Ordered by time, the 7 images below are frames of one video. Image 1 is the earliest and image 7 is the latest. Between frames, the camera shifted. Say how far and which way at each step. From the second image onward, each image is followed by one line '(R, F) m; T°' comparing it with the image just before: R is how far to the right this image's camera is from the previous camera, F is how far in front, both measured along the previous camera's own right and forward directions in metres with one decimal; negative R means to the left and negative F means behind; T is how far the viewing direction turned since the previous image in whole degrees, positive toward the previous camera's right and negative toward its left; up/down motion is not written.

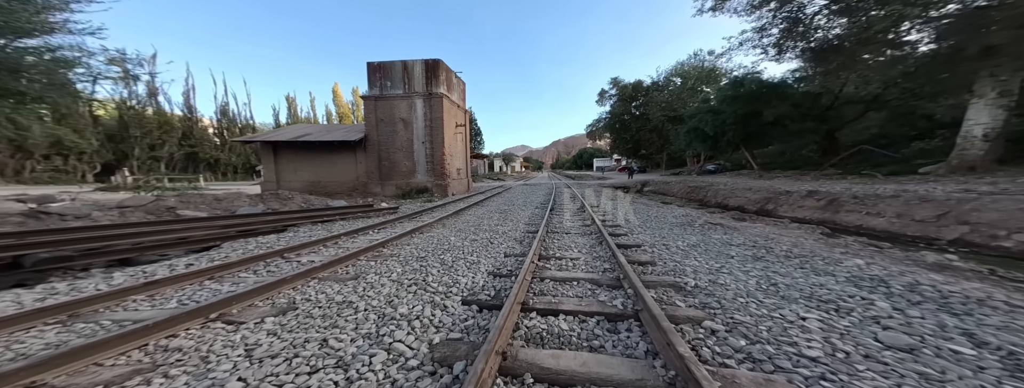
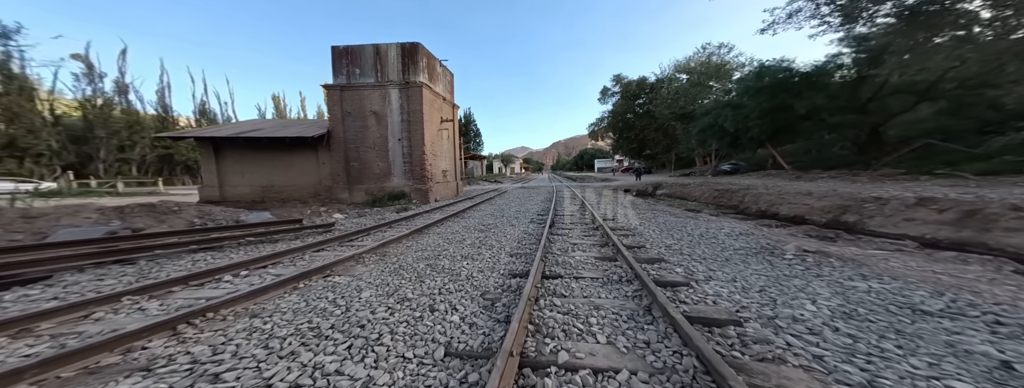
(+0.4, +2.7) m; 0°
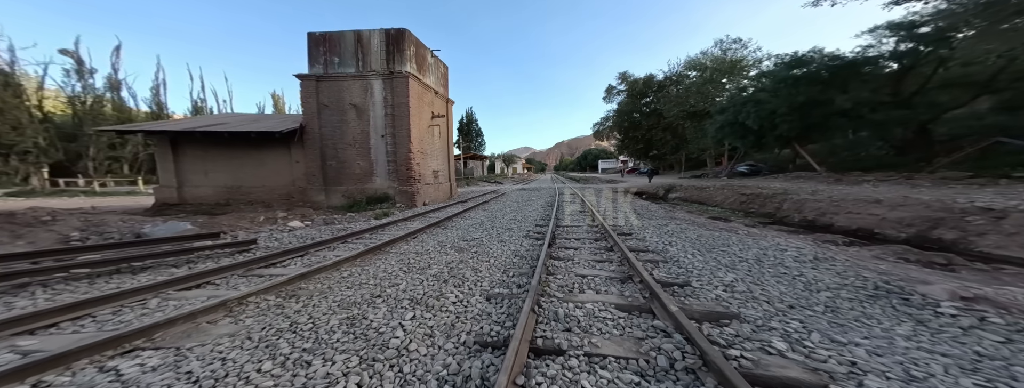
(+0.3, +1.7) m; -1°
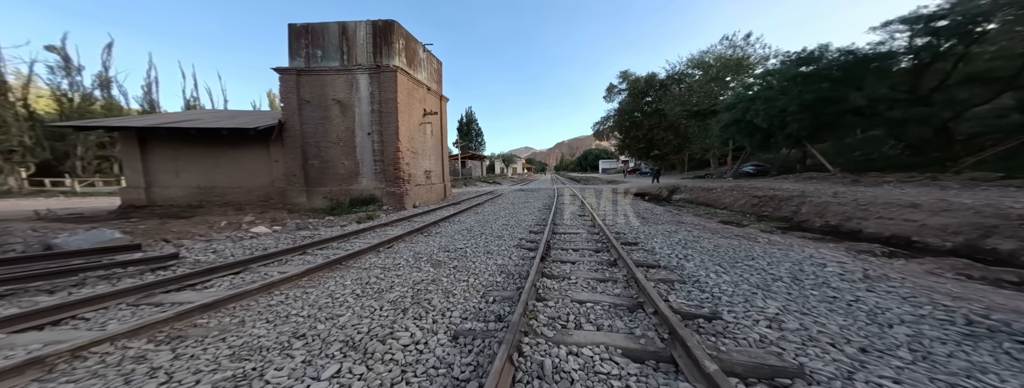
(+0.2, +0.8) m; 0°
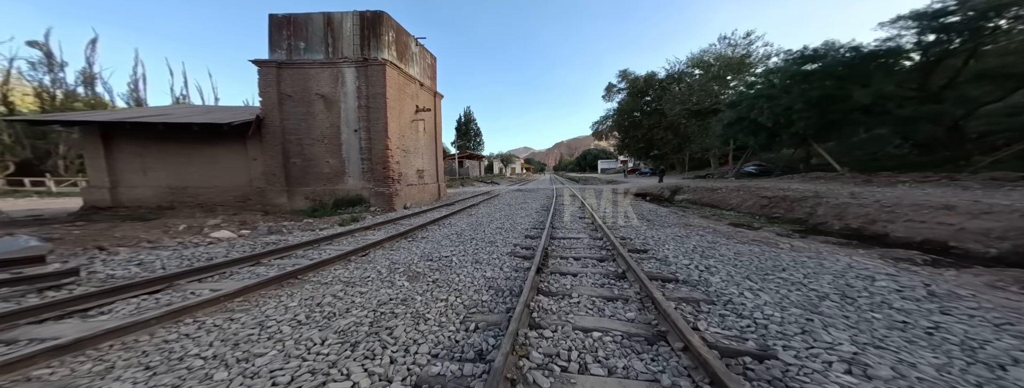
(+0.1, +0.7) m; 0°
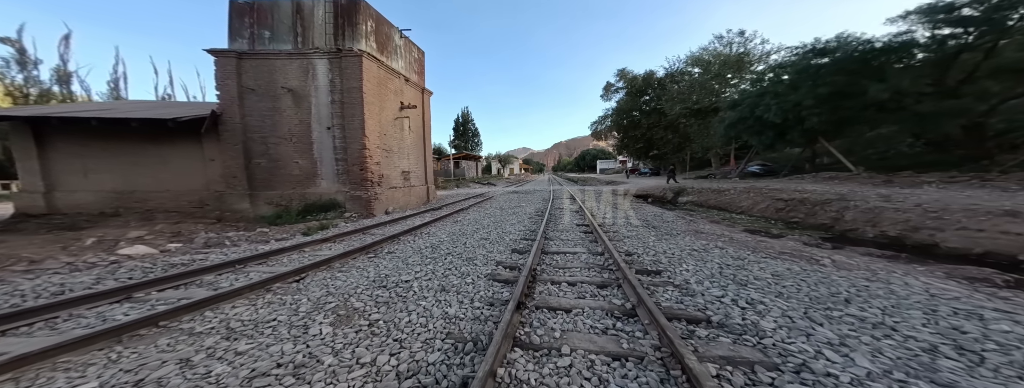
(+0.3, +1.0) m; 0°
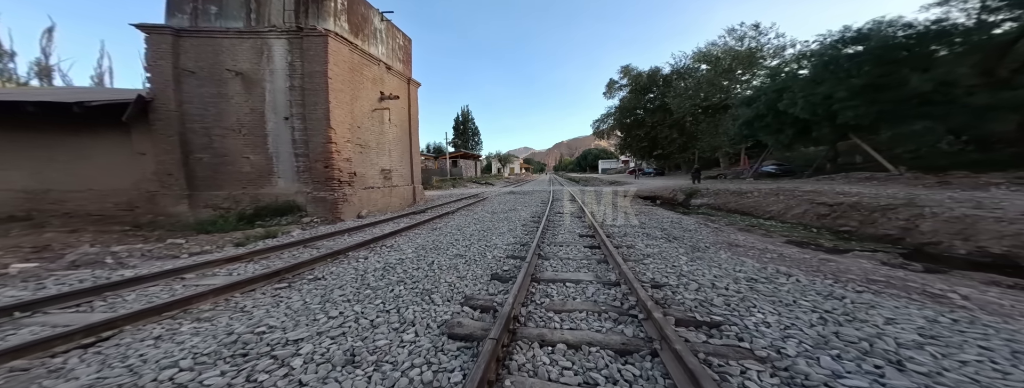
(+0.3, +1.5) m; 0°
